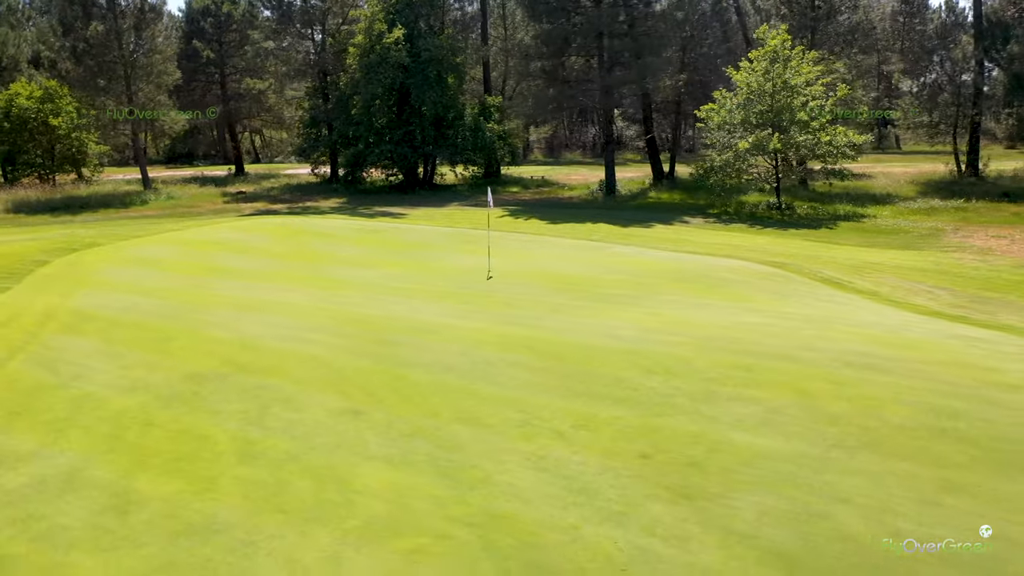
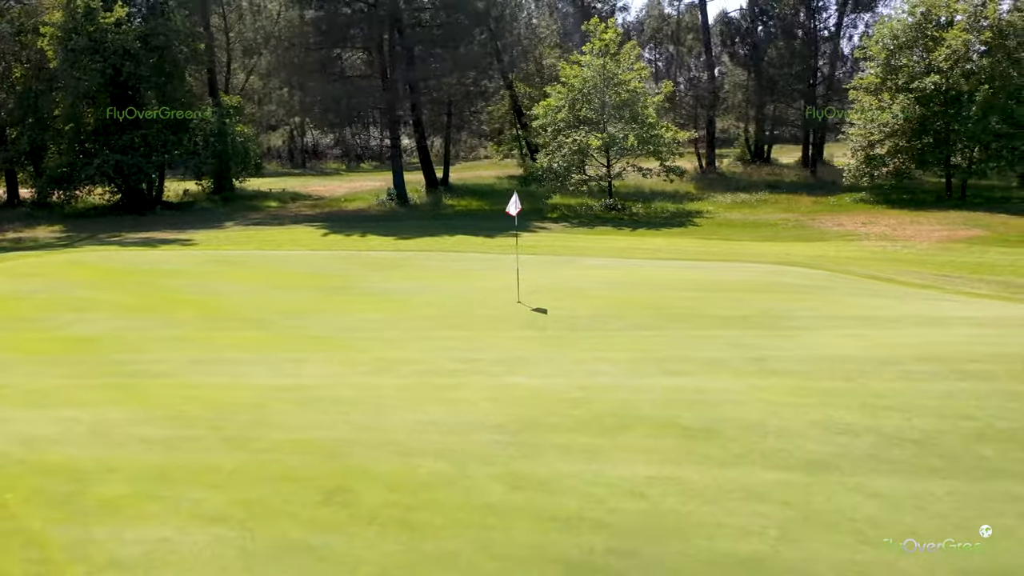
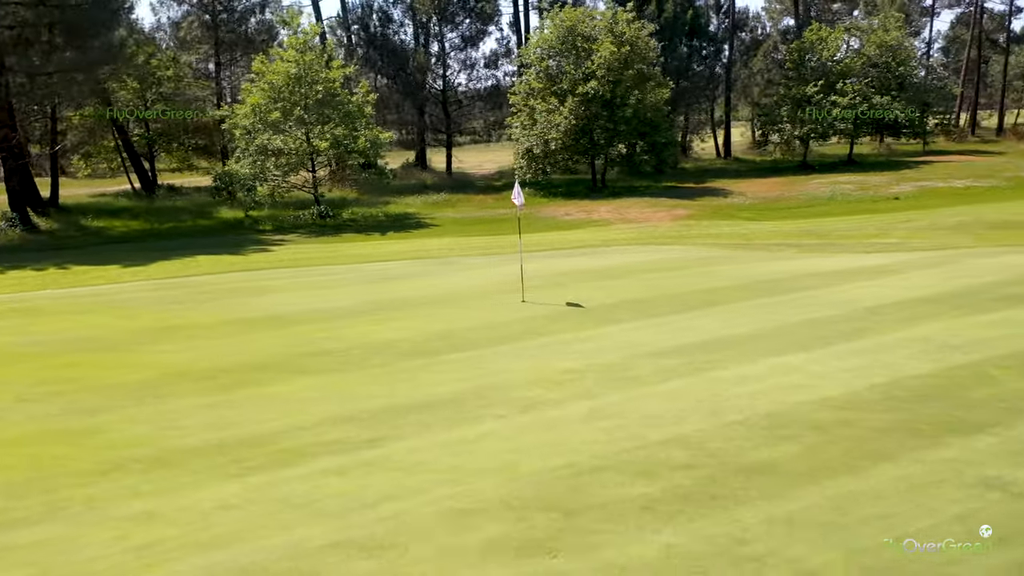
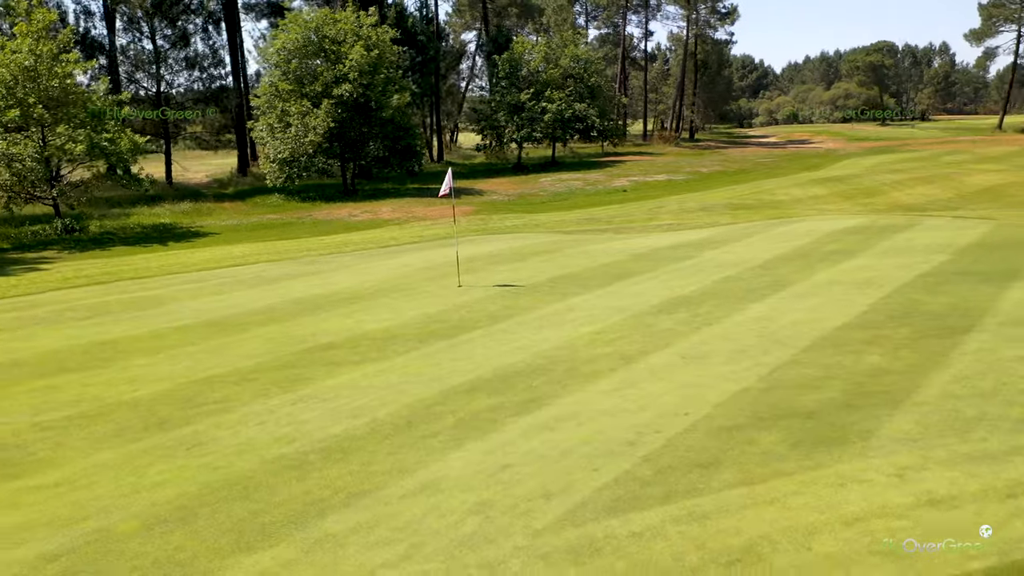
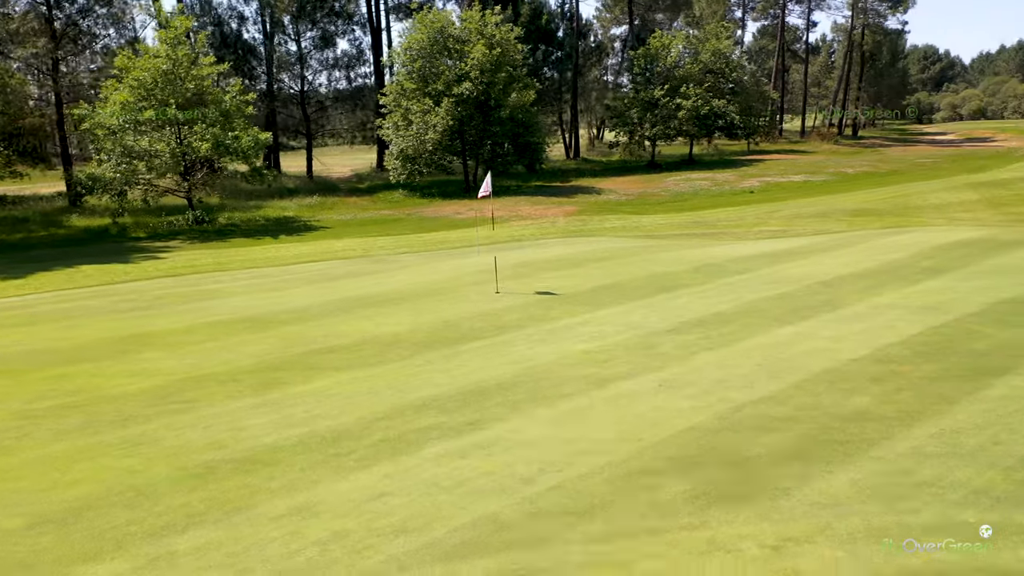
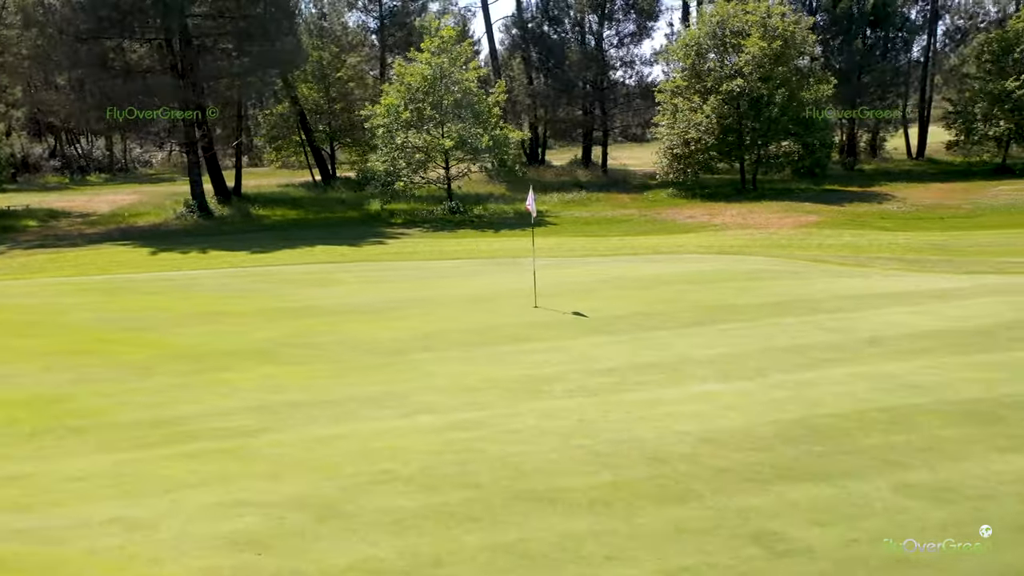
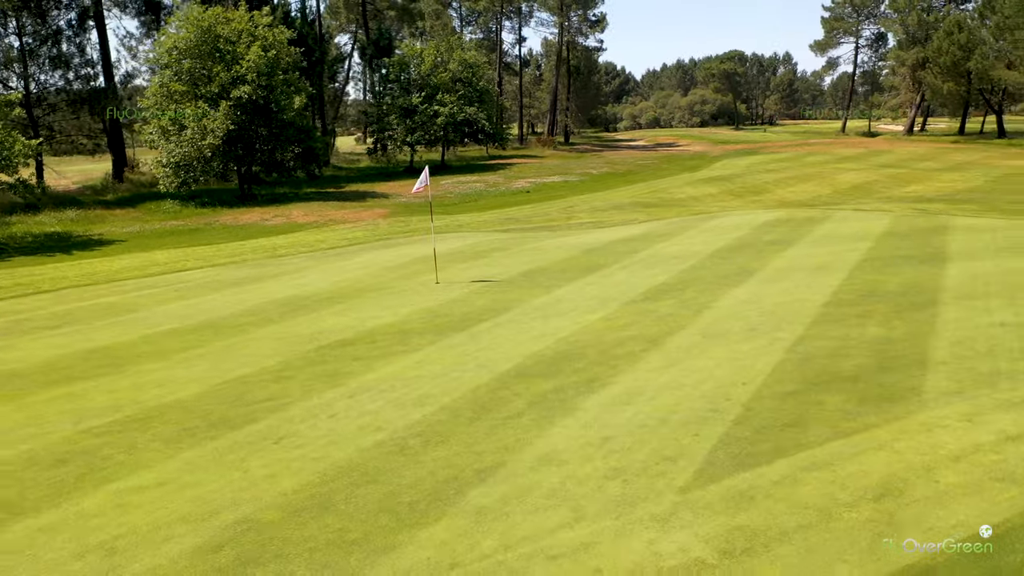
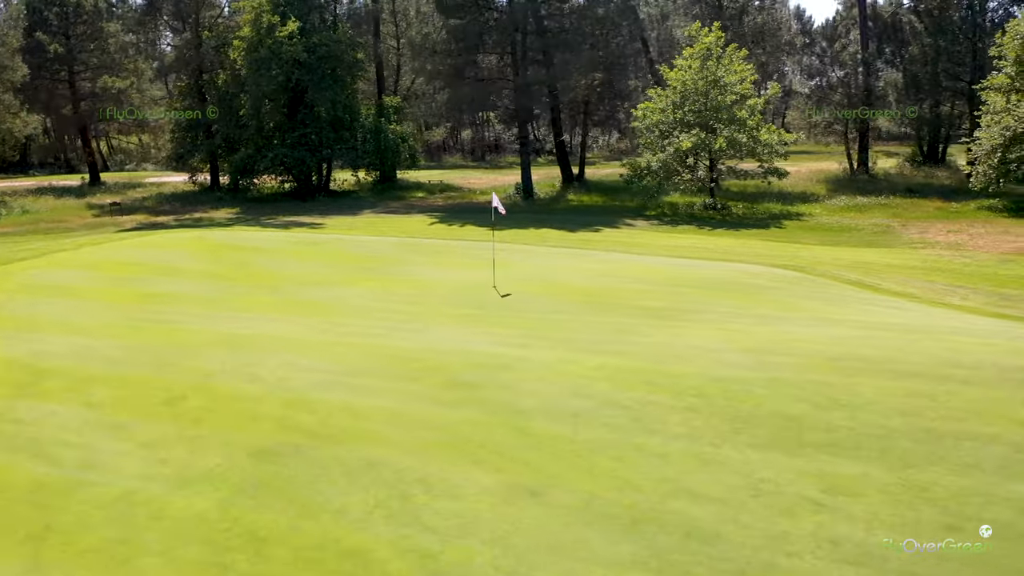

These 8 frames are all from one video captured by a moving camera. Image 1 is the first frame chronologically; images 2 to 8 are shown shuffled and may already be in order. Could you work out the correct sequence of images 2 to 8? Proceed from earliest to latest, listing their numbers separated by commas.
8, 2, 6, 3, 5, 4, 7
